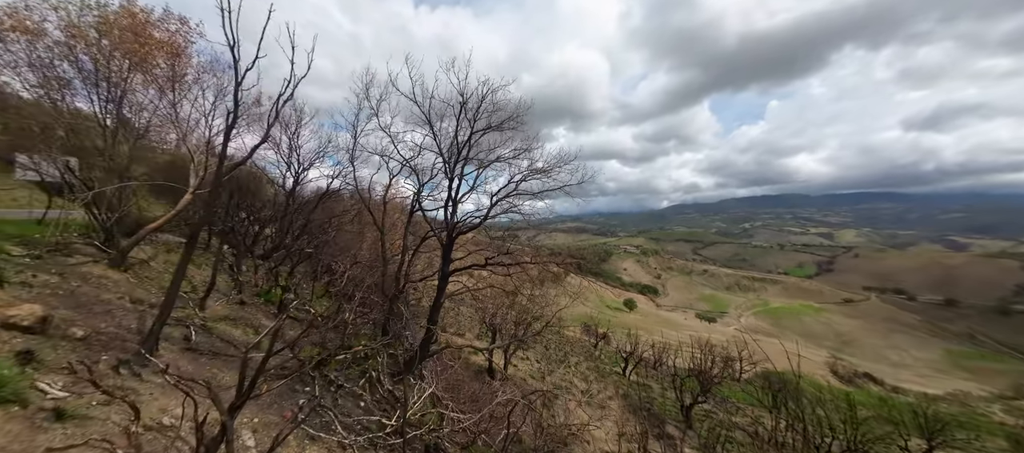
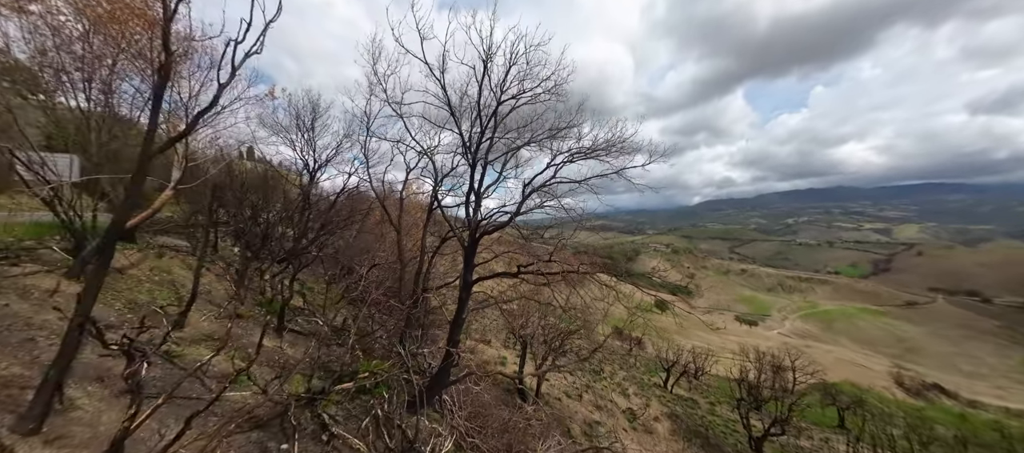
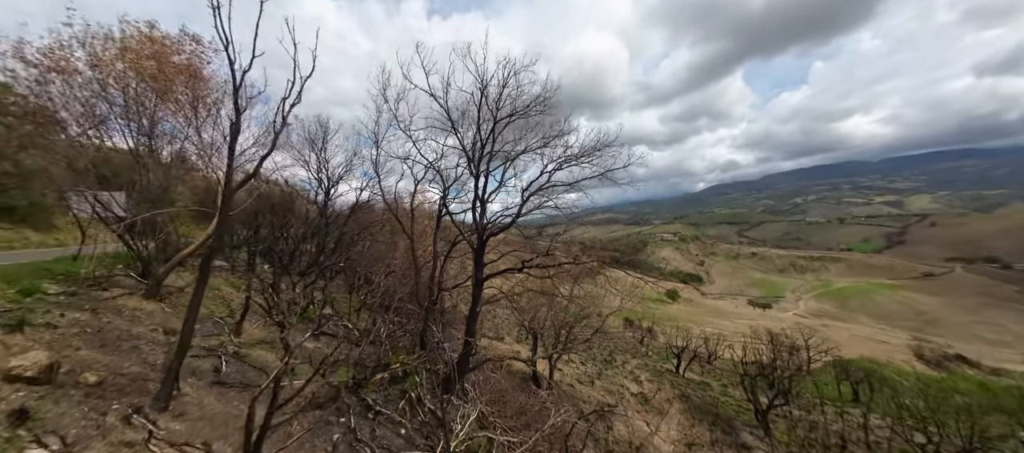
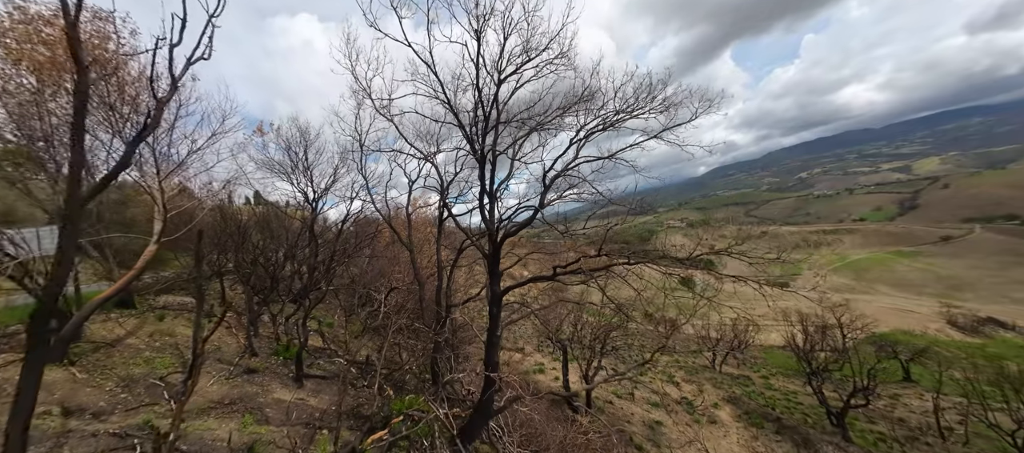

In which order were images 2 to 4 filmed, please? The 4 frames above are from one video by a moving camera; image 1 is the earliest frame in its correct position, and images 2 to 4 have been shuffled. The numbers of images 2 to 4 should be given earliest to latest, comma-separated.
3, 2, 4
